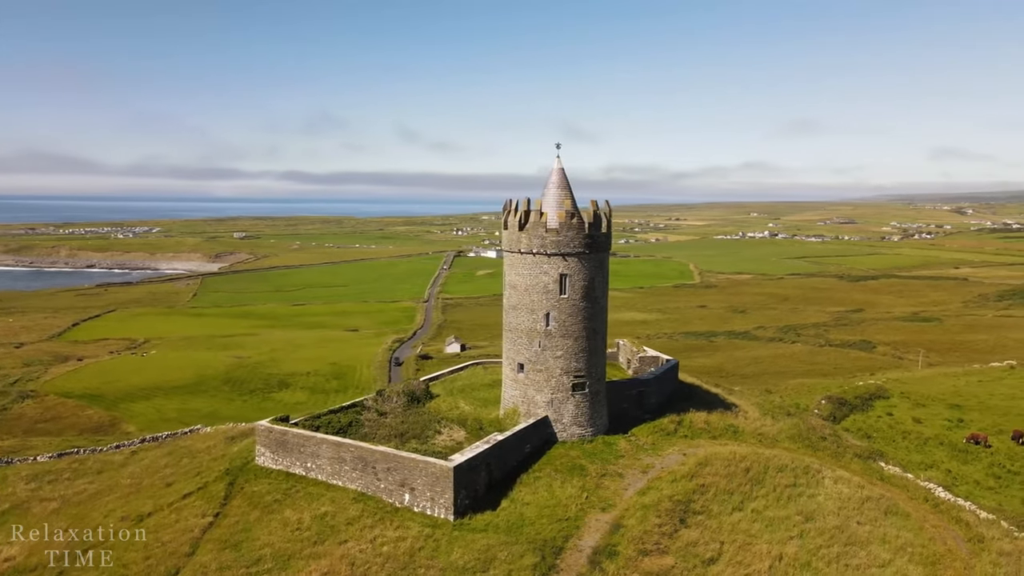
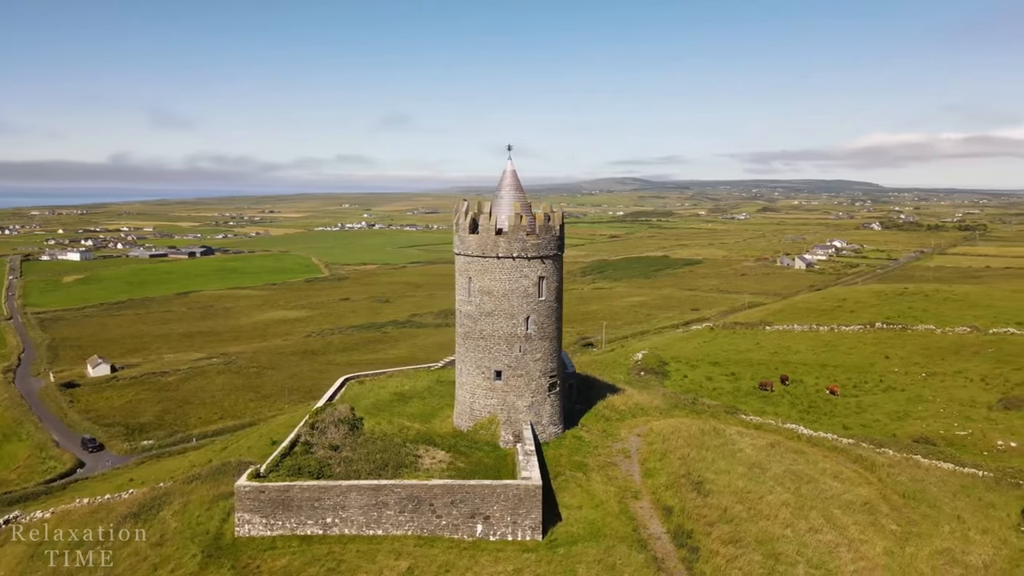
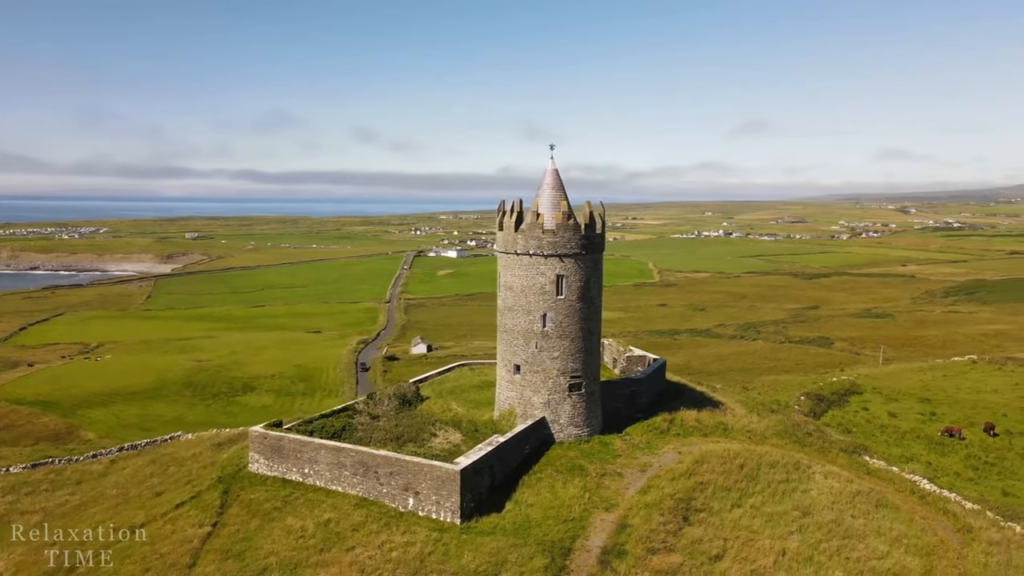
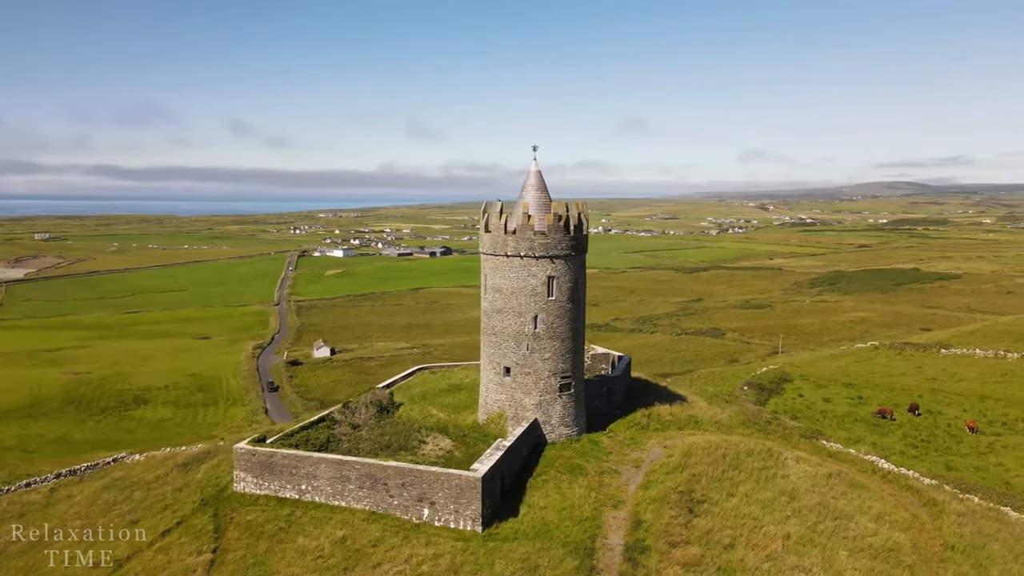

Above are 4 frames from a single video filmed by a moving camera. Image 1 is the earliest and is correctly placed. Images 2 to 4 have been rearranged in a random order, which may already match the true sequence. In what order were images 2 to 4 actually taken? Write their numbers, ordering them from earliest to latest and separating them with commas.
3, 4, 2
